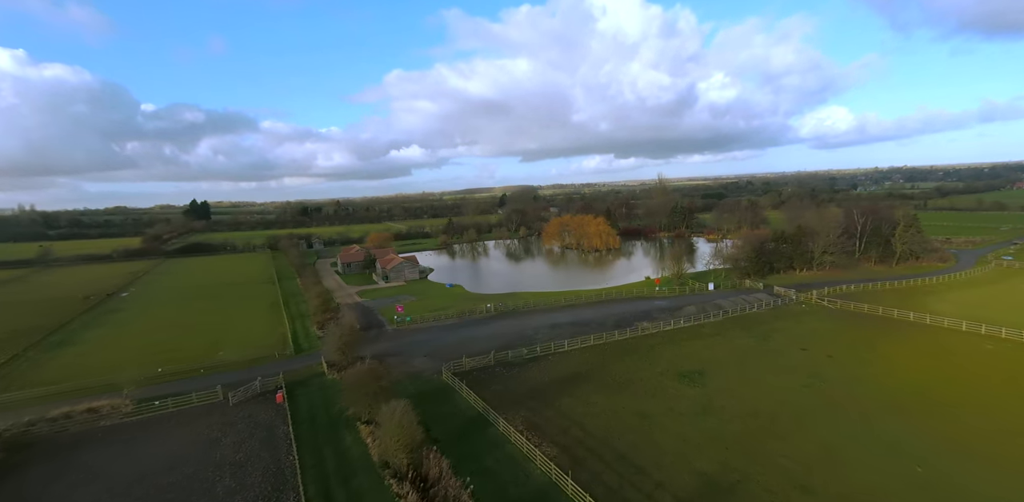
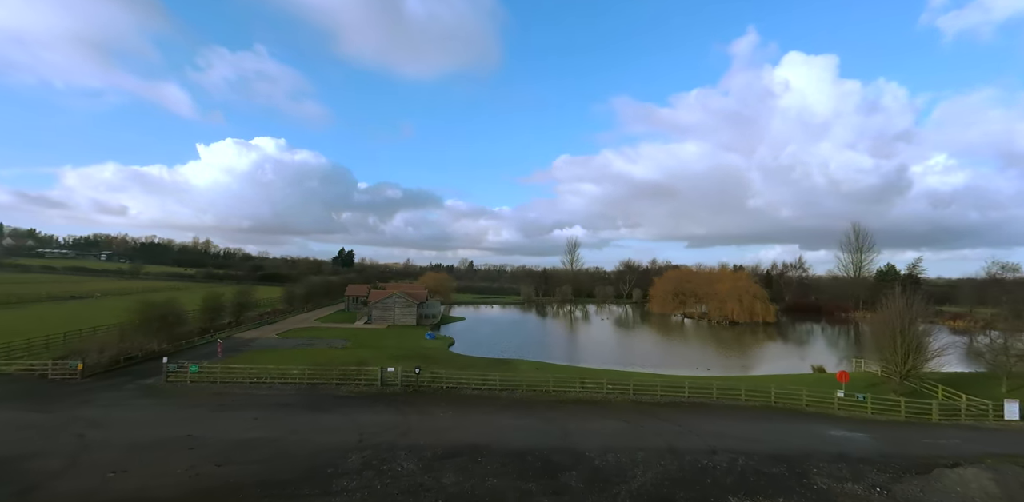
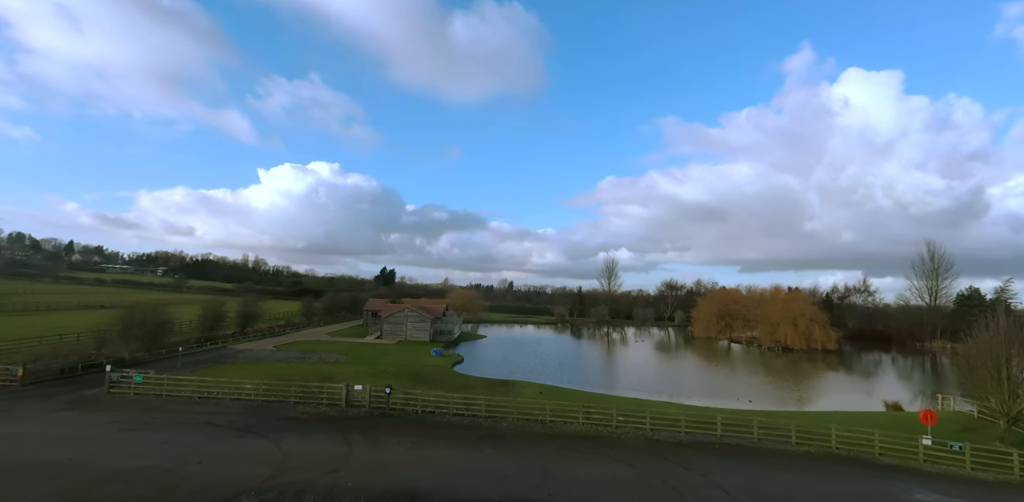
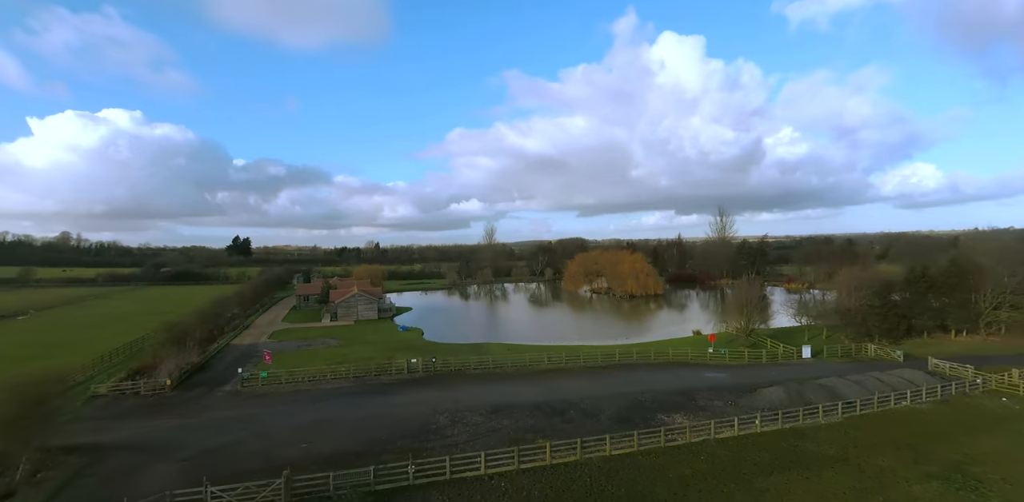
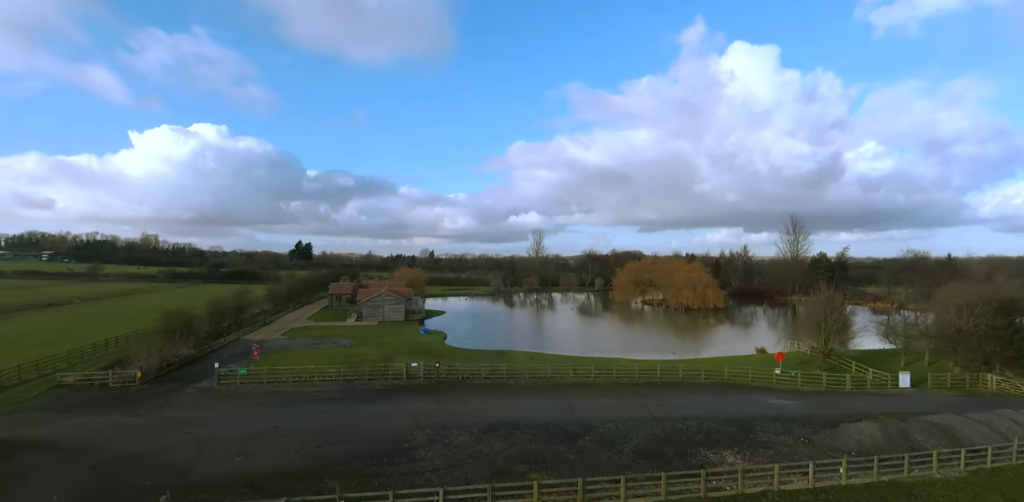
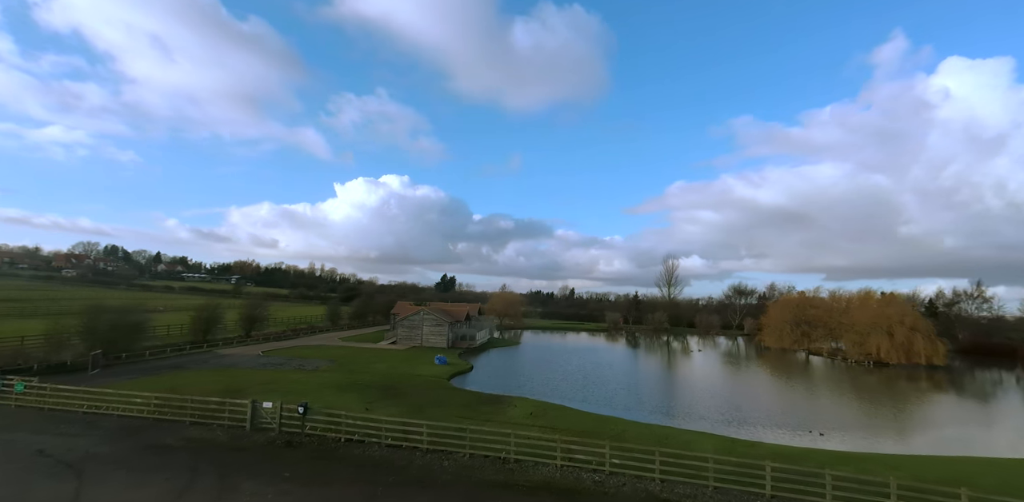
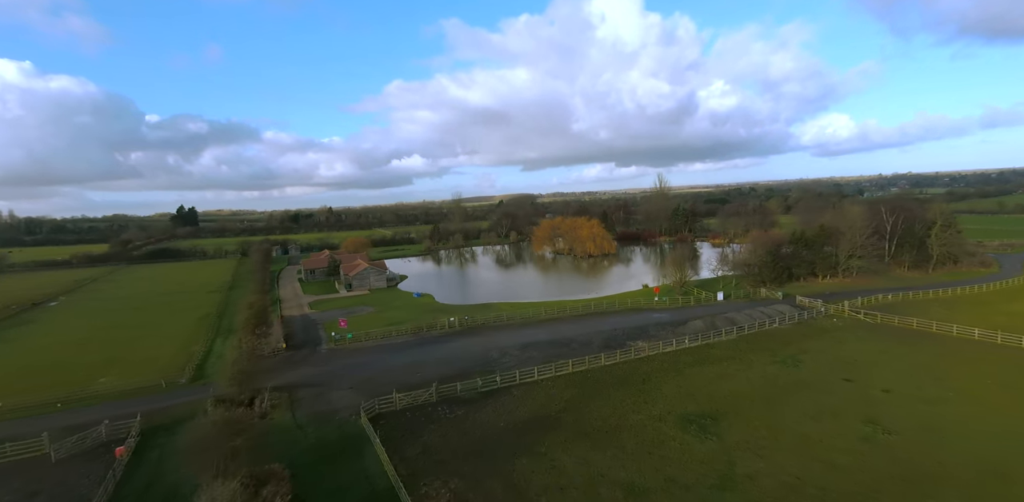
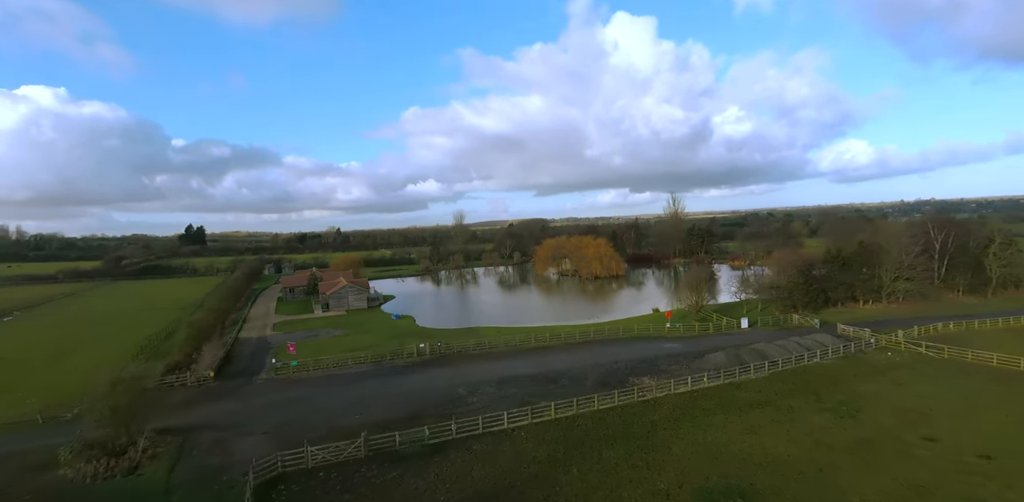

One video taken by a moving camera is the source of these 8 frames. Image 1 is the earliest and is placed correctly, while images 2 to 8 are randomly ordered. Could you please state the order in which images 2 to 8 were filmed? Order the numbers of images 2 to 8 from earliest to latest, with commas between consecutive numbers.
7, 8, 4, 5, 2, 3, 6
